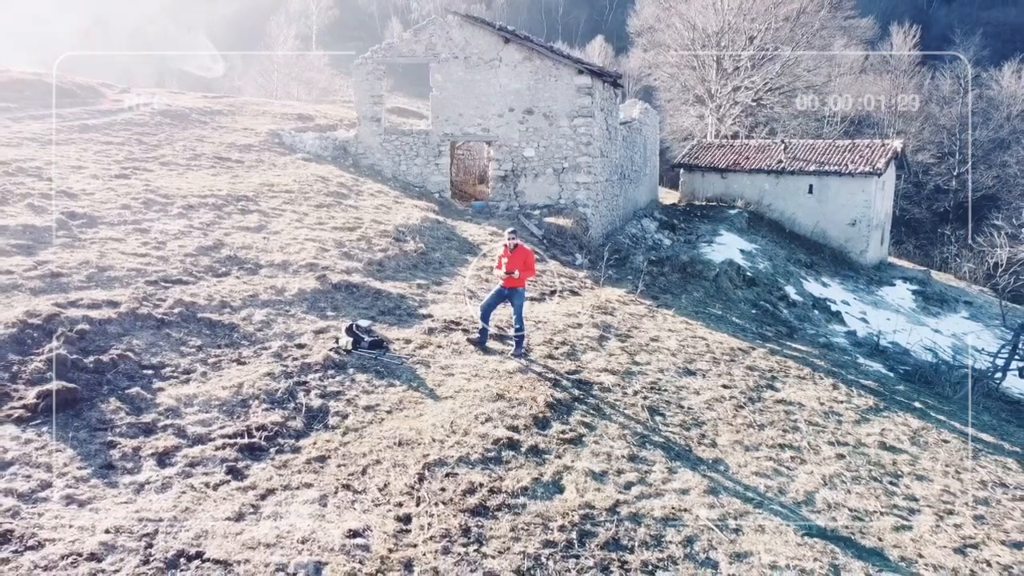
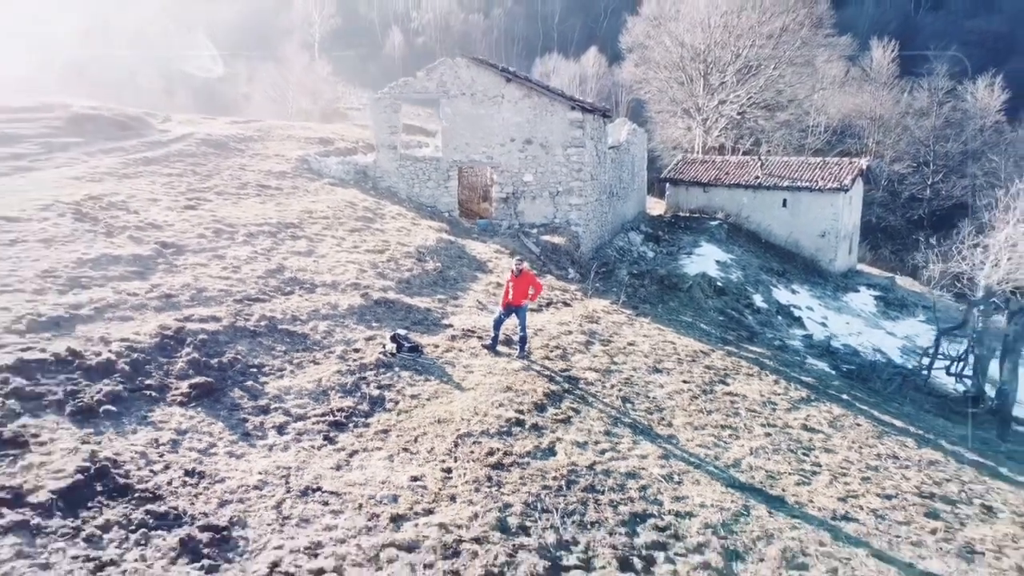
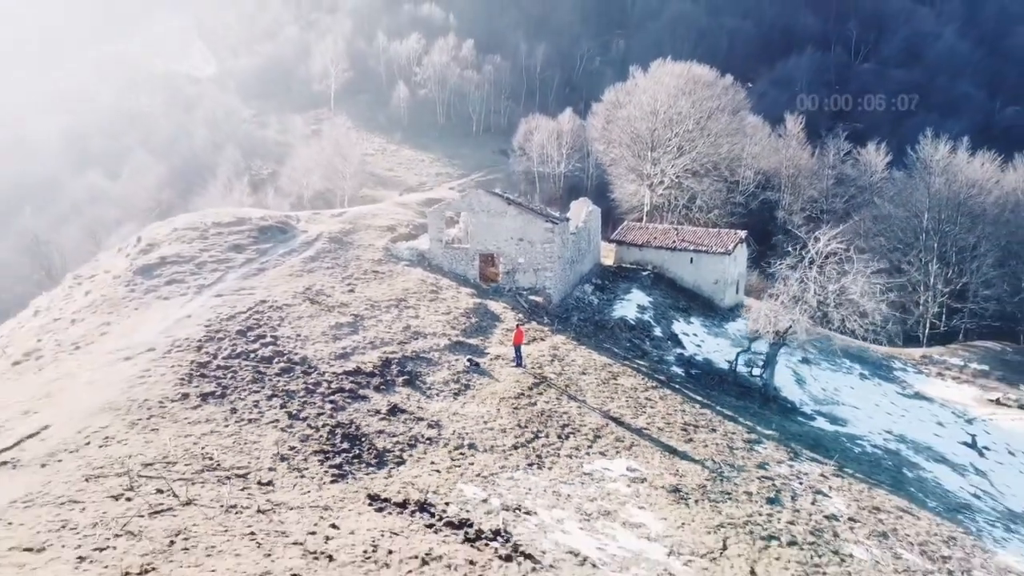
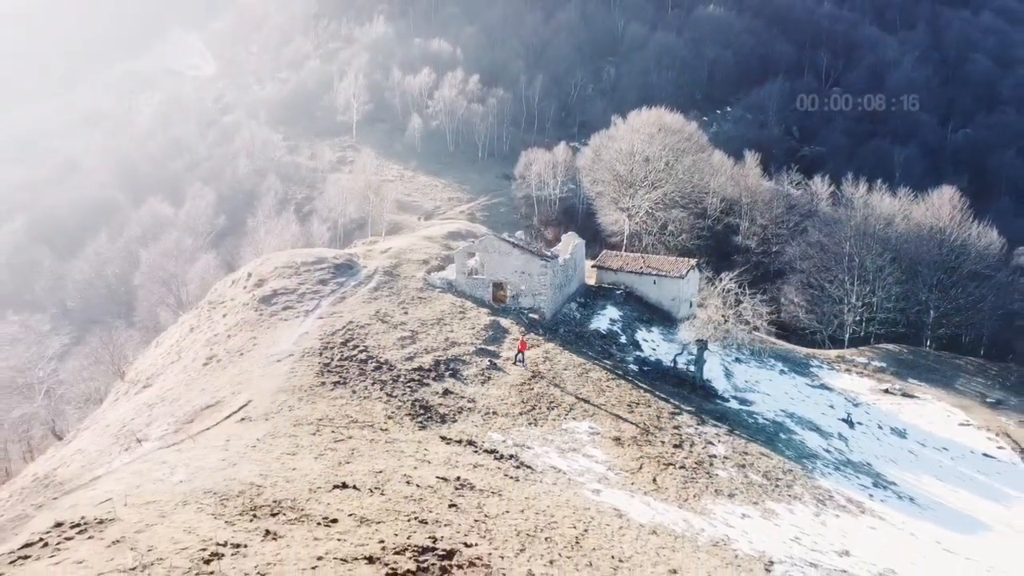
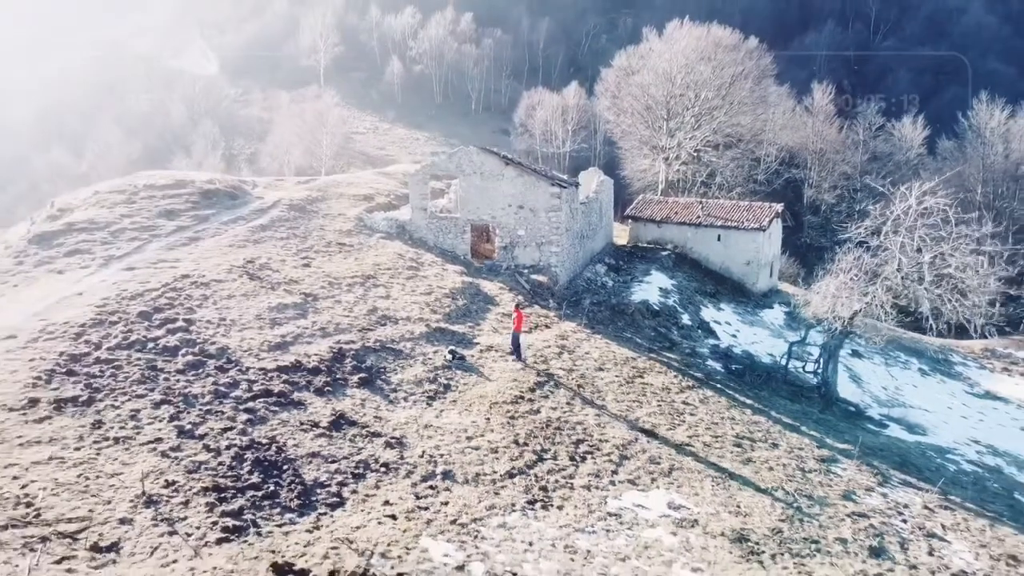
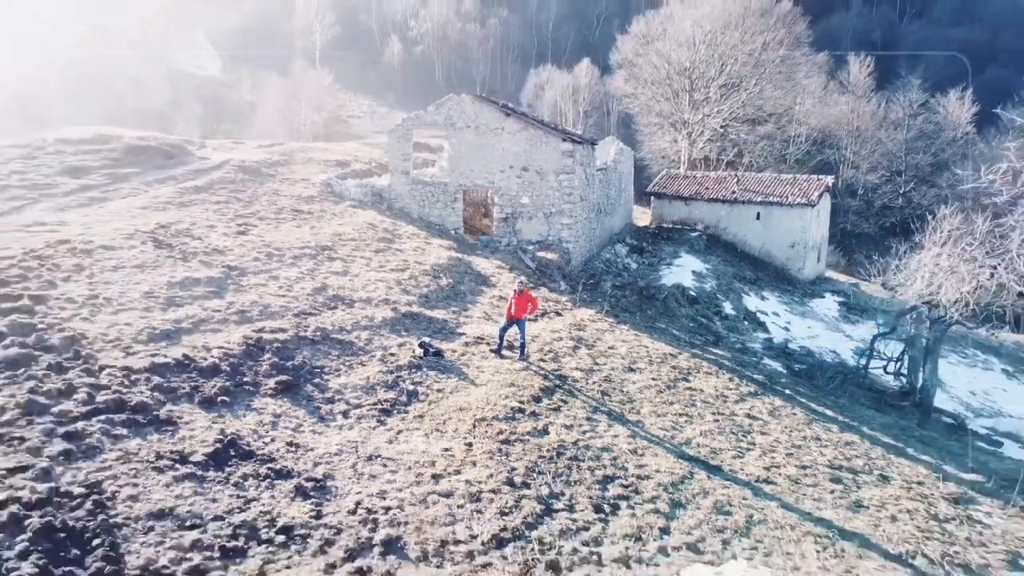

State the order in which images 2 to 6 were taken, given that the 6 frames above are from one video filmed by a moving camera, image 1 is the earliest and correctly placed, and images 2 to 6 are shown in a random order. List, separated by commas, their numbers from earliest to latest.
2, 6, 5, 3, 4
